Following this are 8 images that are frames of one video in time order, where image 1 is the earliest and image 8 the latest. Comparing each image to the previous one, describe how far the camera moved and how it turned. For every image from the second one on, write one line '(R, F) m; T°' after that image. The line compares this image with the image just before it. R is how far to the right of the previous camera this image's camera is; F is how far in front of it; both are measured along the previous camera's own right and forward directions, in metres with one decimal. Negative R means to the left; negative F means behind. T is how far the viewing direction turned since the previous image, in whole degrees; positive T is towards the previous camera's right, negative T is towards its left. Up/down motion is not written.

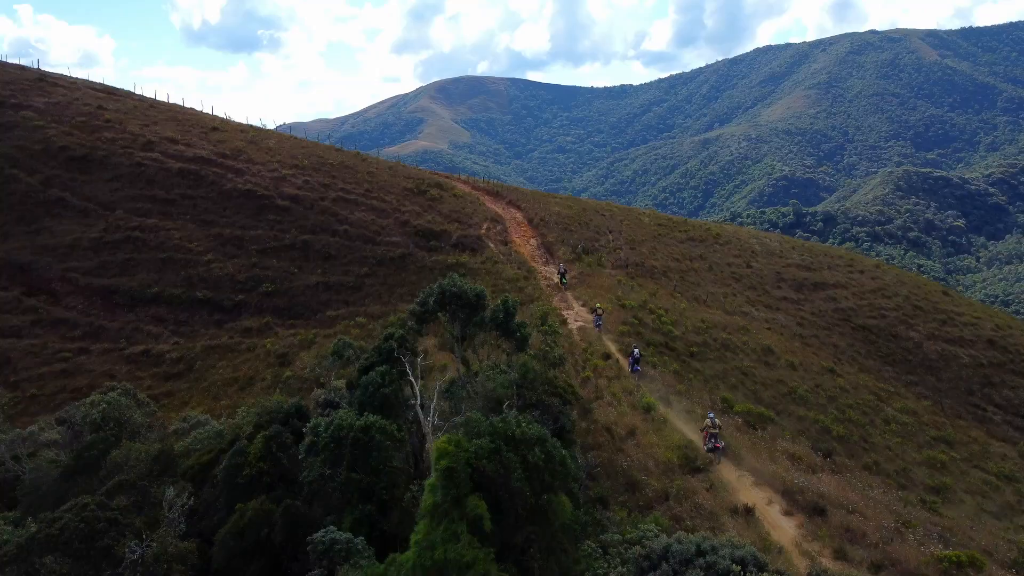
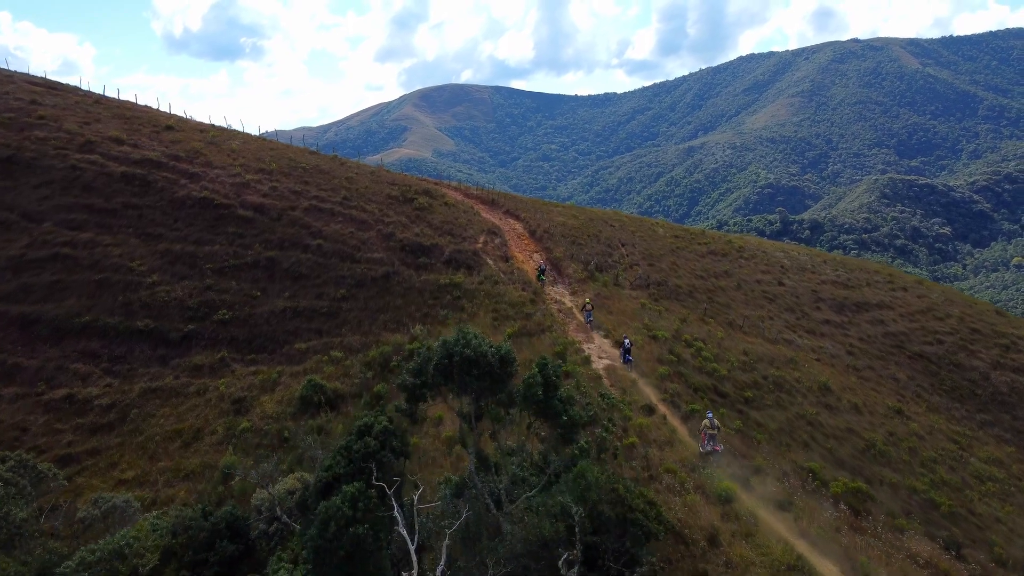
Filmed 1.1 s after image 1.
(-0.8, +5.6) m; +1°
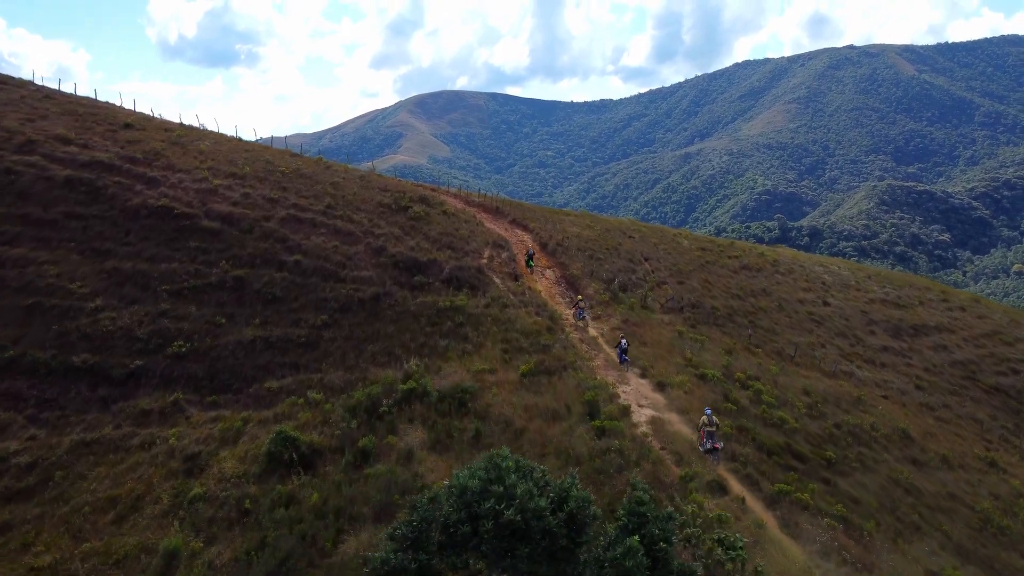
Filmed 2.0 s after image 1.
(-0.6, +4.8) m; 0°
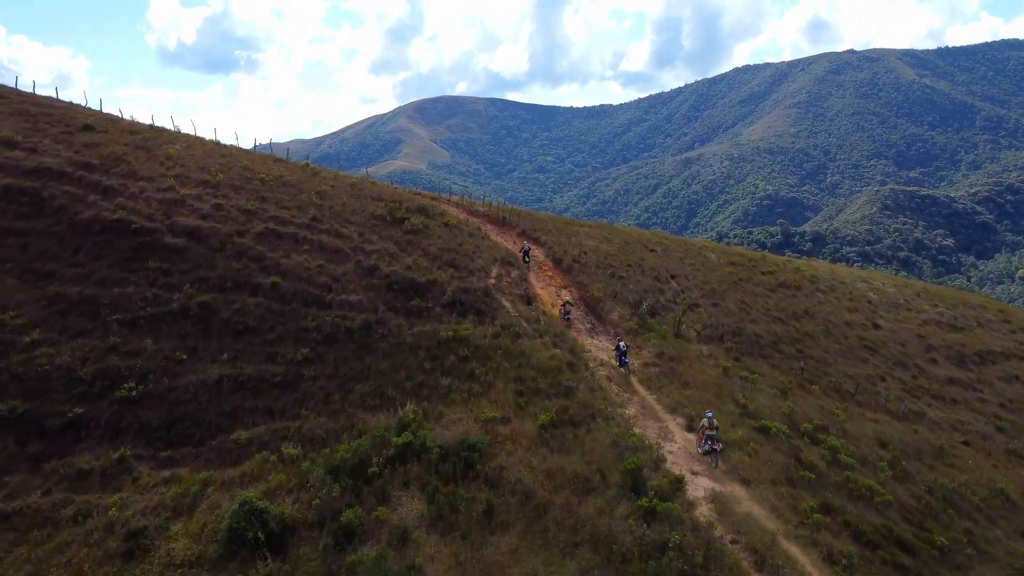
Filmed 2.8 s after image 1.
(-0.4, +4.0) m; 0°
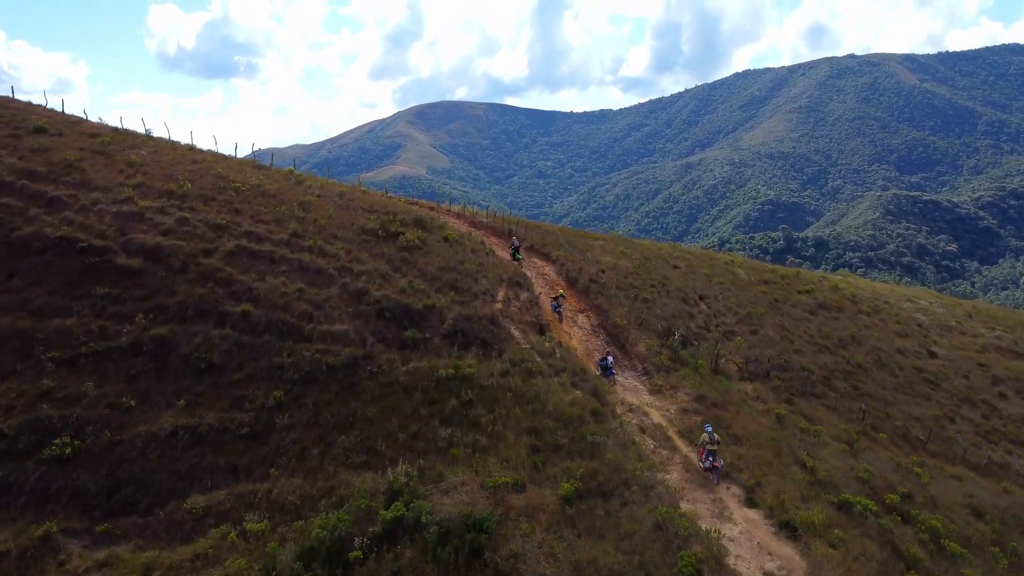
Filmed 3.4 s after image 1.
(-0.3, +3.5) m; 0°
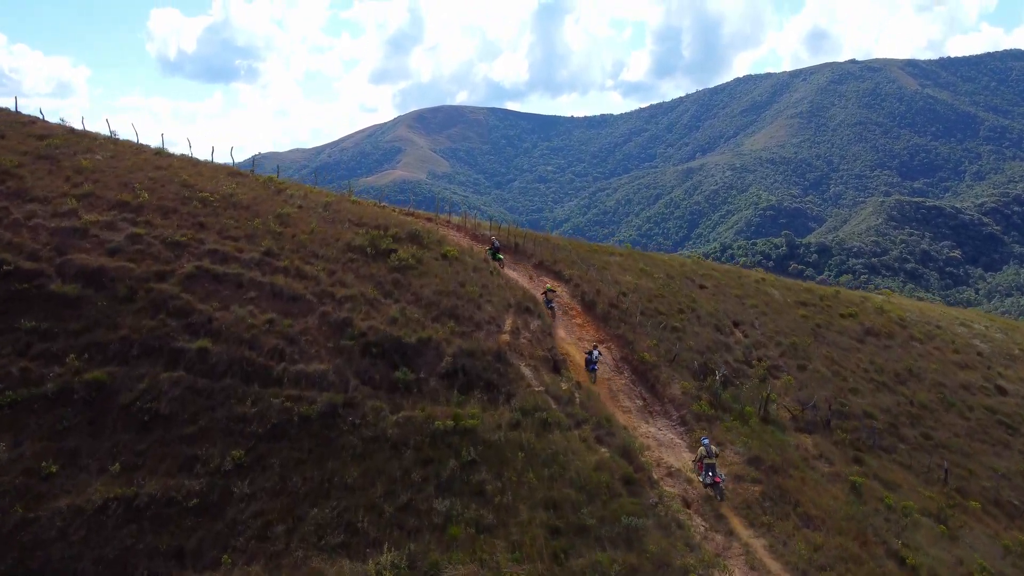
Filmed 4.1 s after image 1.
(-0.2, +3.4) m; 0°
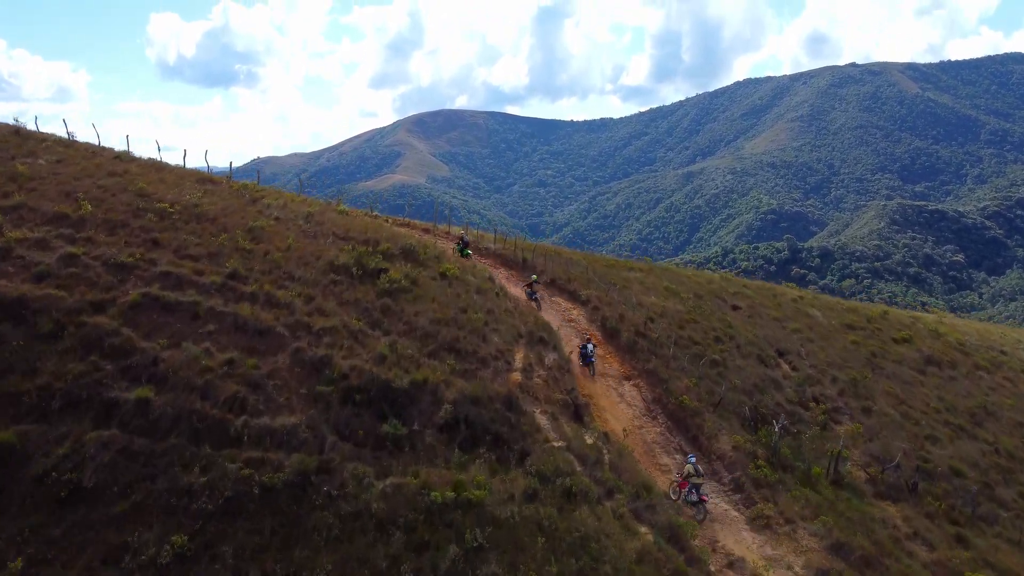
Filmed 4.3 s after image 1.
(-0.3, +3.3) m; 0°
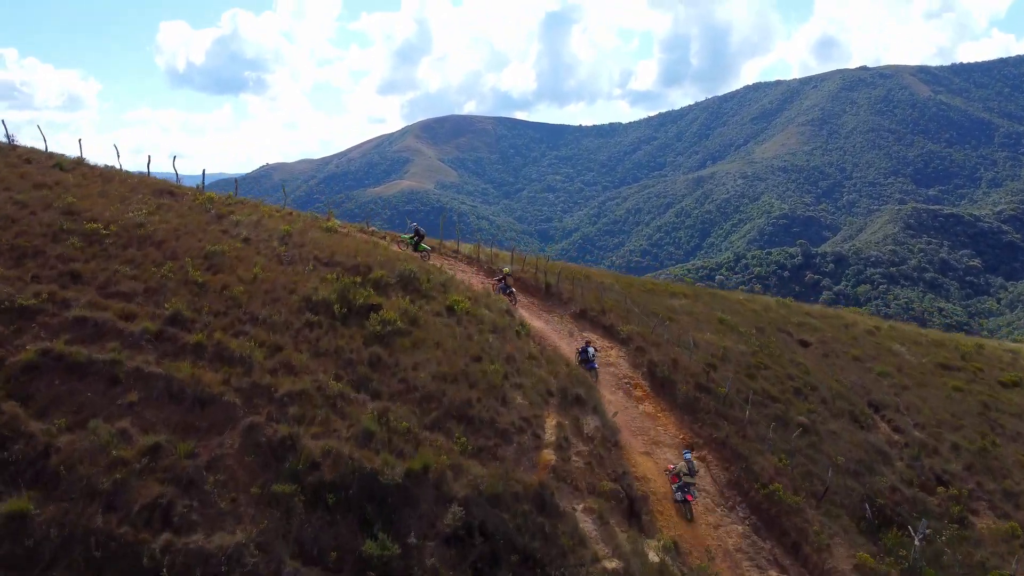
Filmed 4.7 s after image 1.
(-0.3, +4.3) m; -1°
